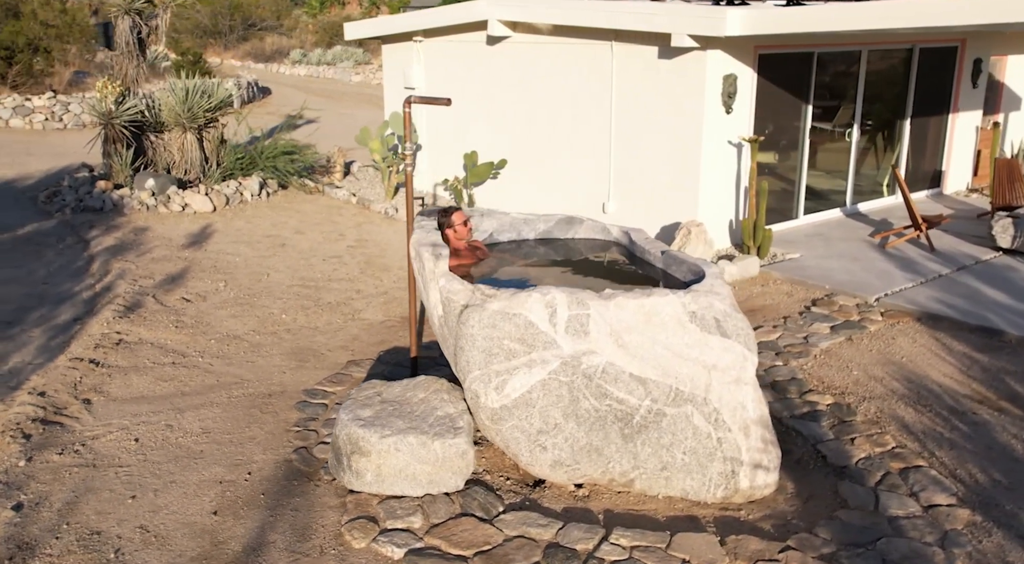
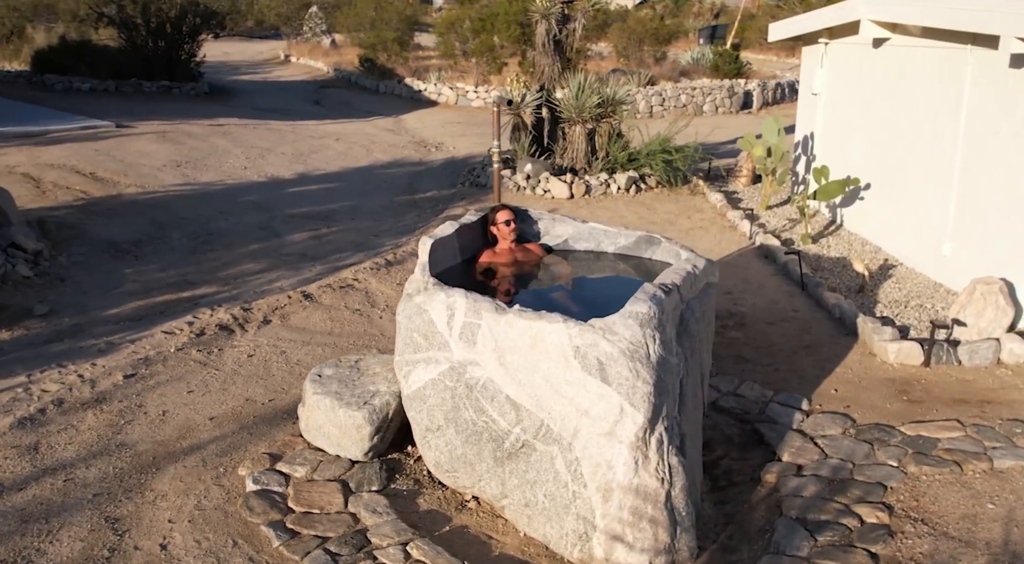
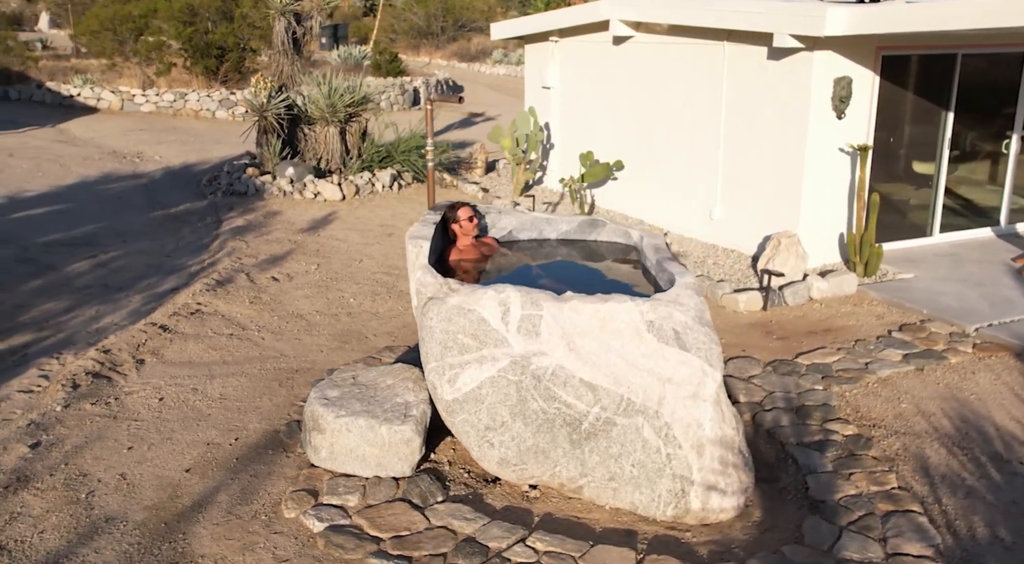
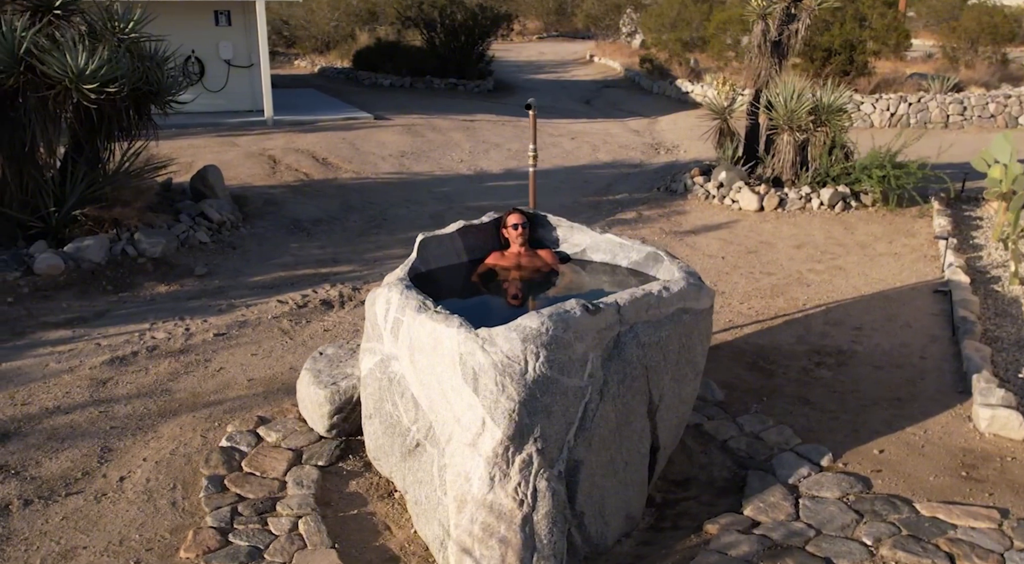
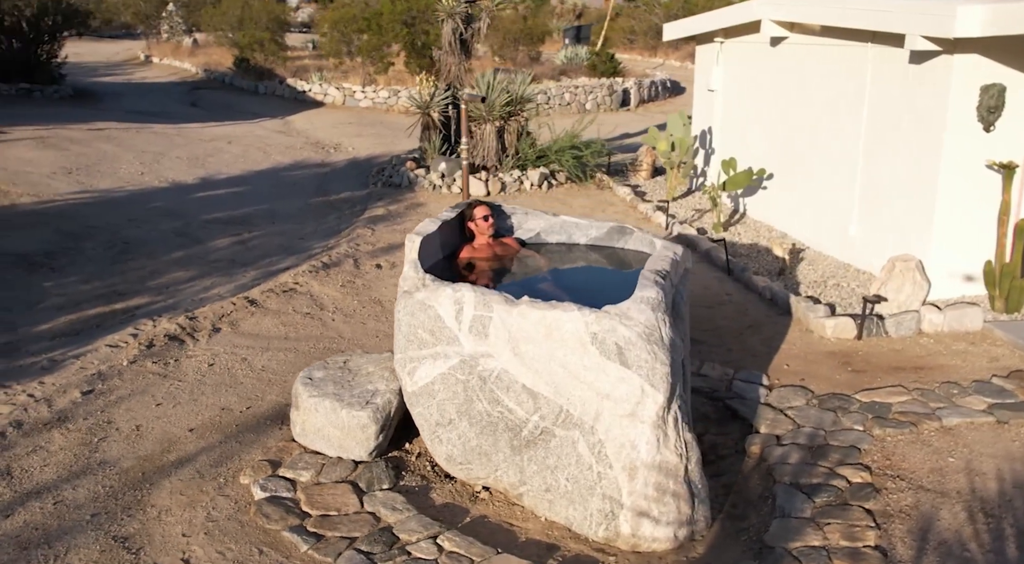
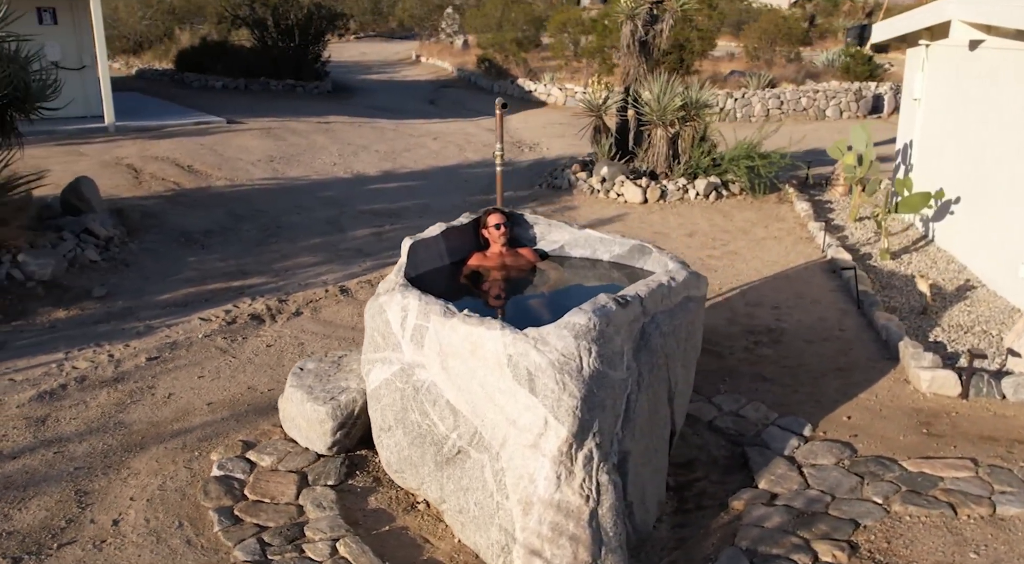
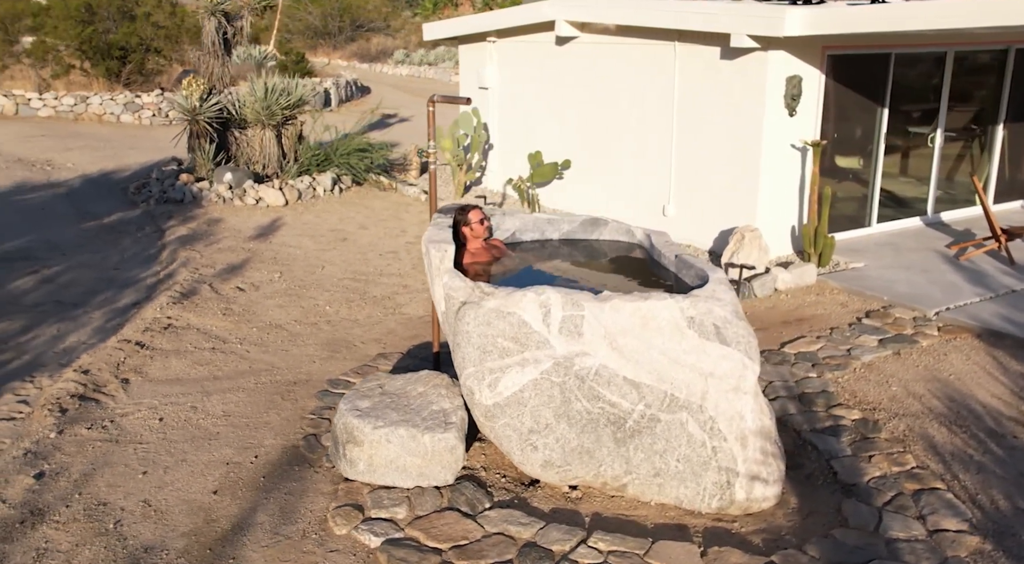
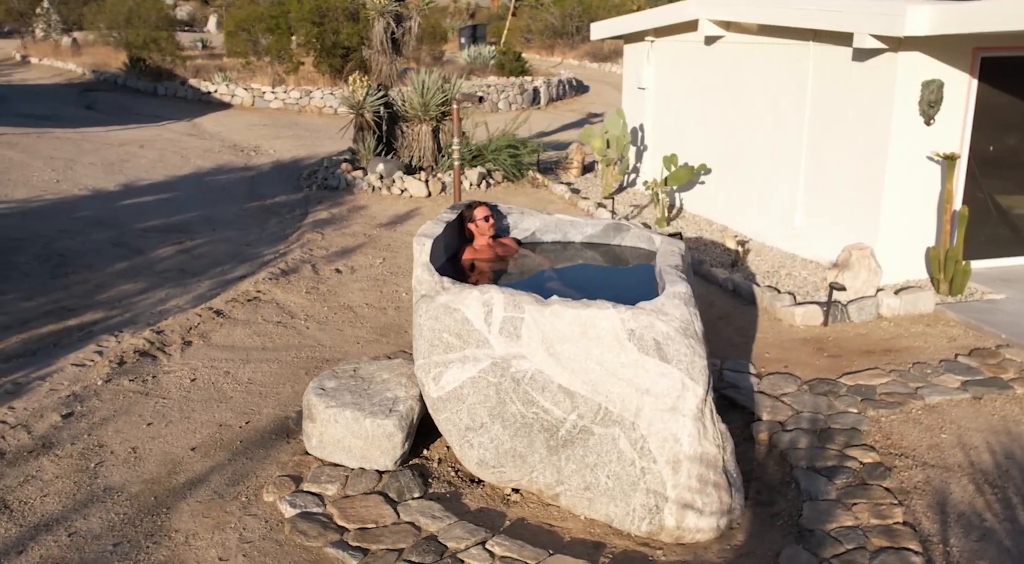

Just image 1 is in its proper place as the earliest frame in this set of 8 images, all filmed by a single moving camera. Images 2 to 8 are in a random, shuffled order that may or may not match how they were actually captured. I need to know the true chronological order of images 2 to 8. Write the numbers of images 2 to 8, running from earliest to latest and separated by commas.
7, 3, 8, 5, 2, 6, 4
